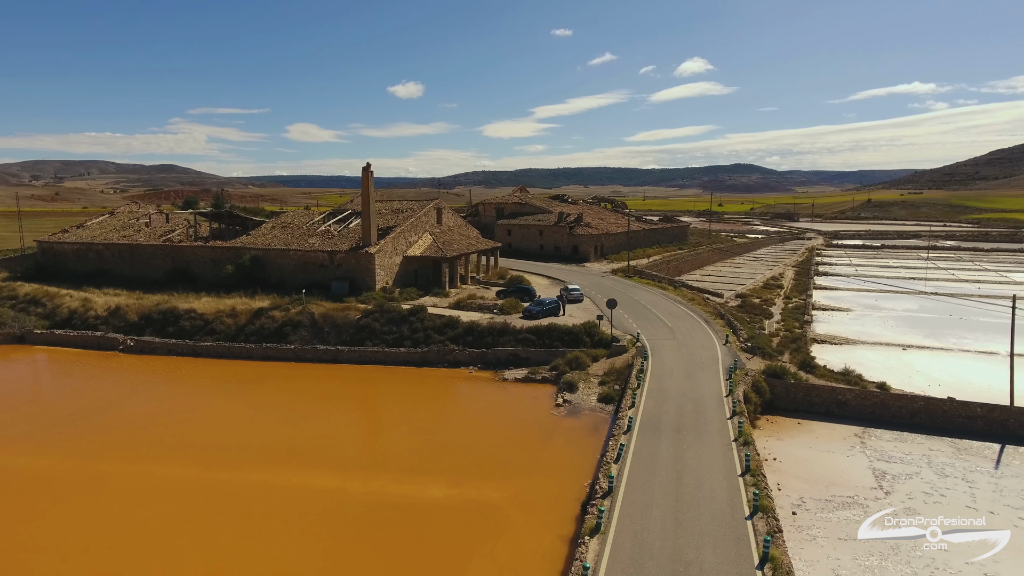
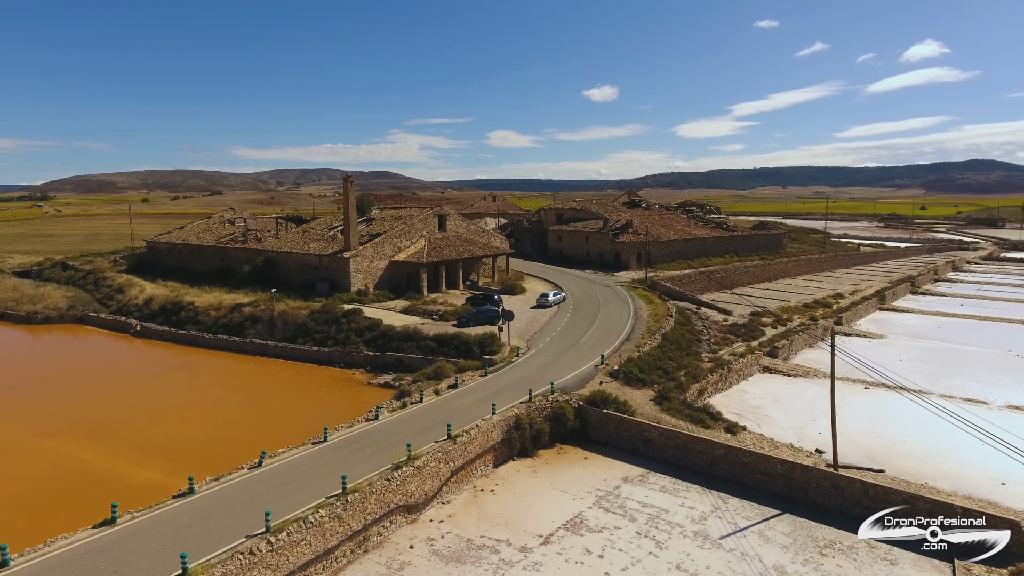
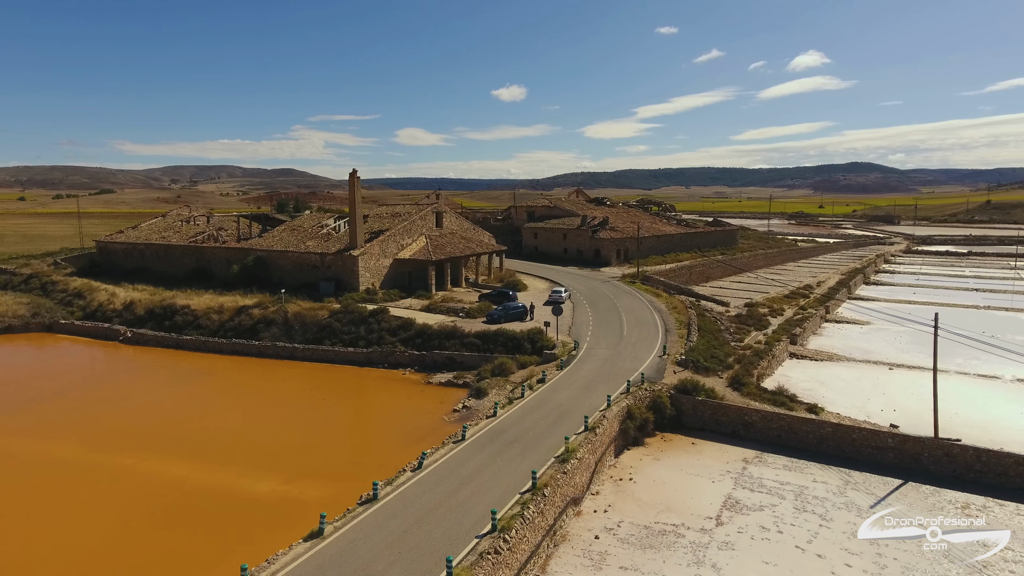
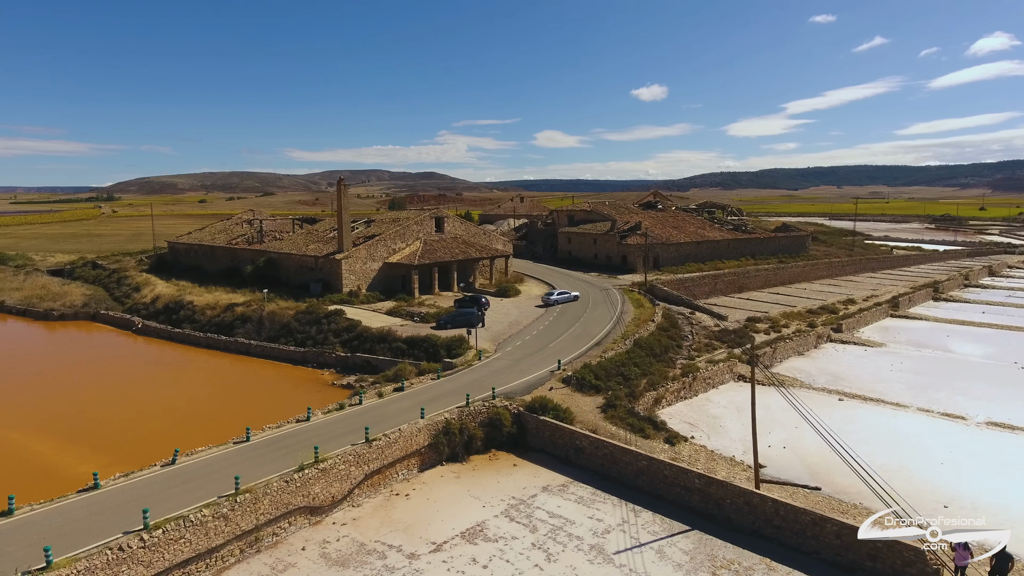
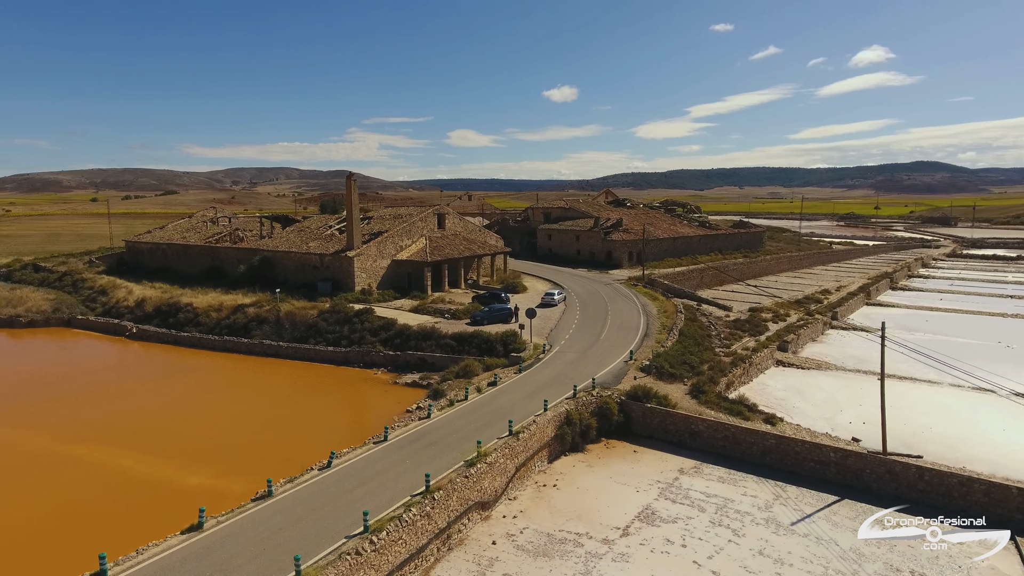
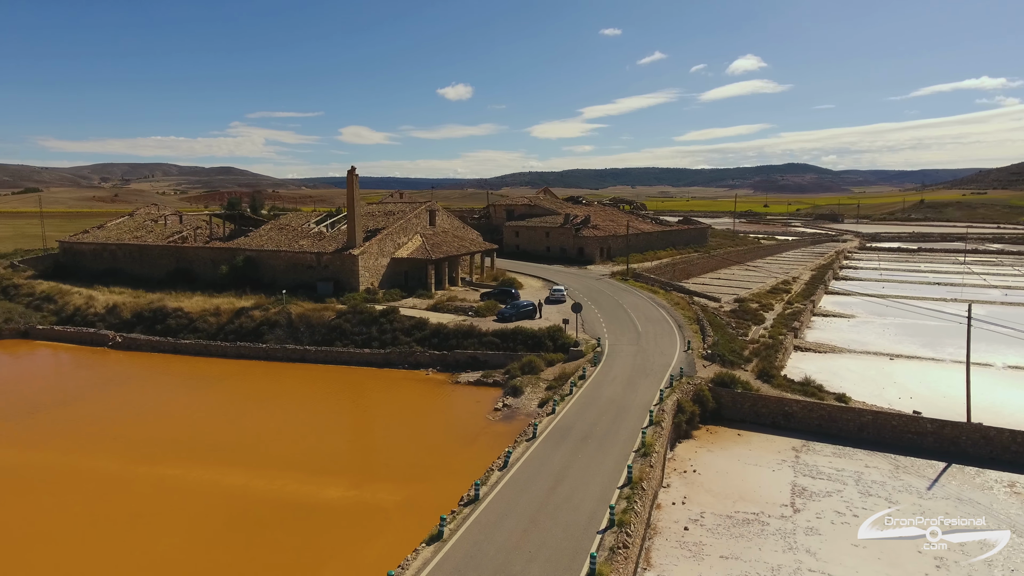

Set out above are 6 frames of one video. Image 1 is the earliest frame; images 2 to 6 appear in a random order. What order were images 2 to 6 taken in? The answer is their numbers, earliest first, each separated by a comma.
6, 3, 5, 2, 4
